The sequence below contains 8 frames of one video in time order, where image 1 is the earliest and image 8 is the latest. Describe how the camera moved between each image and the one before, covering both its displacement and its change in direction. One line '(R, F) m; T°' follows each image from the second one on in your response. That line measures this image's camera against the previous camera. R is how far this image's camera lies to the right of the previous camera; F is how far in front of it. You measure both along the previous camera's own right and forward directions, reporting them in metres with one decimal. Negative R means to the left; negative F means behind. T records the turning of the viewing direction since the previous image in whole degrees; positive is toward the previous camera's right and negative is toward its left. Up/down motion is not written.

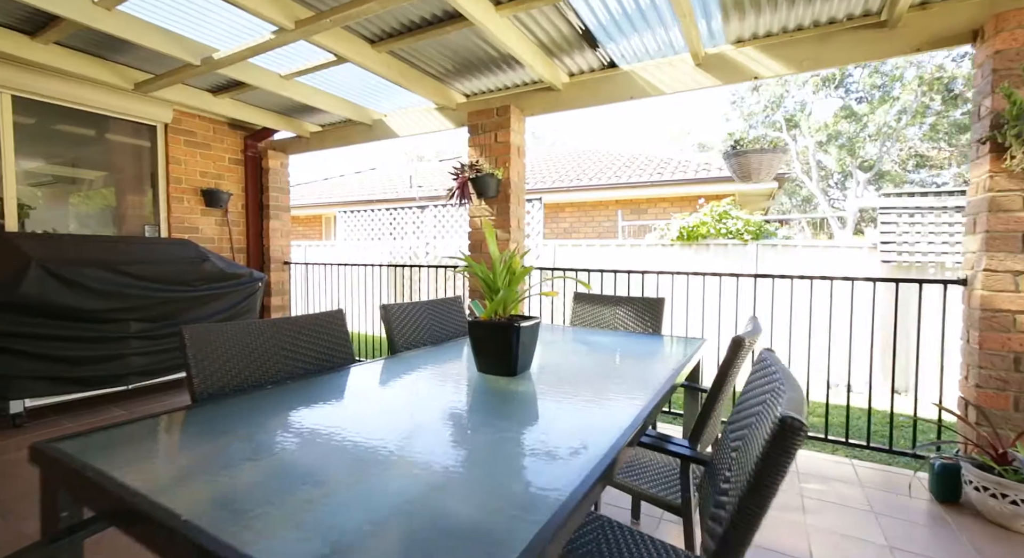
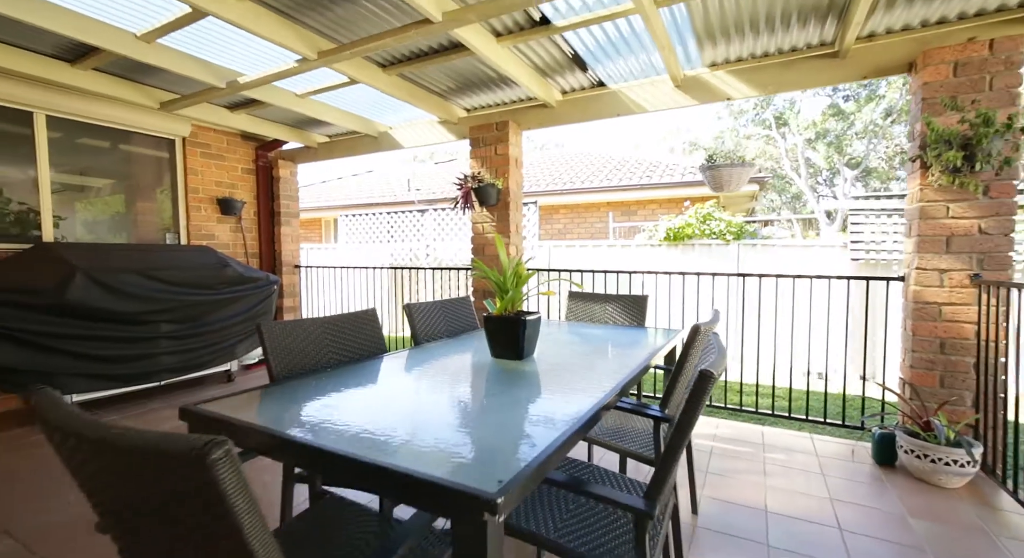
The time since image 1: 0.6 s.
(0.0, -0.3) m; +1°
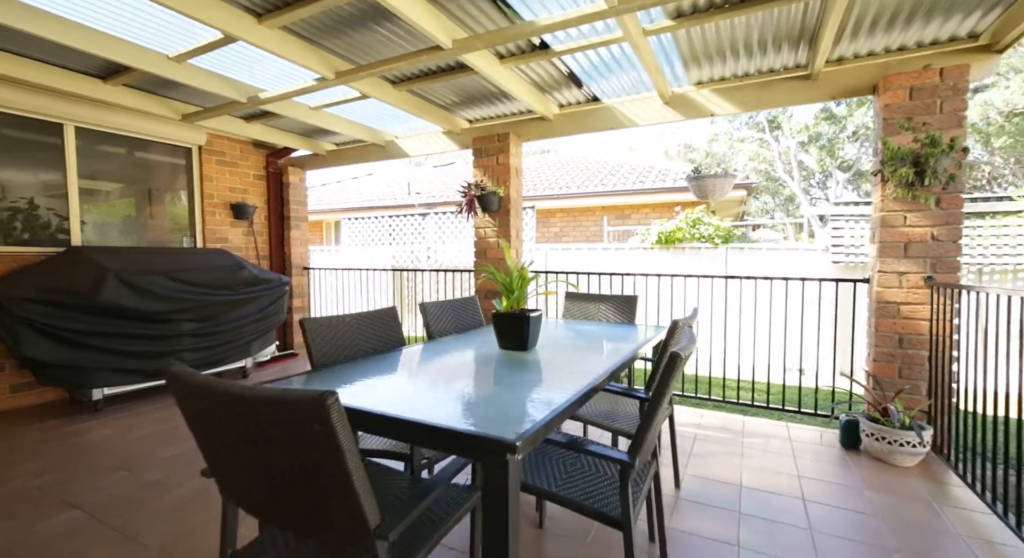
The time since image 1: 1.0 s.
(0.0, -0.3) m; 0°
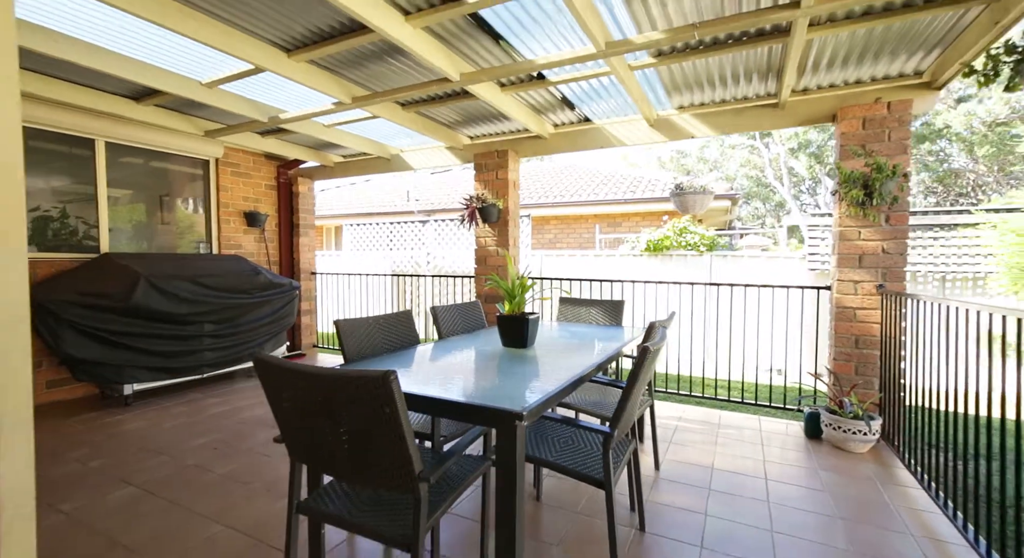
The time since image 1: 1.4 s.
(0.0, -0.3) m; +1°
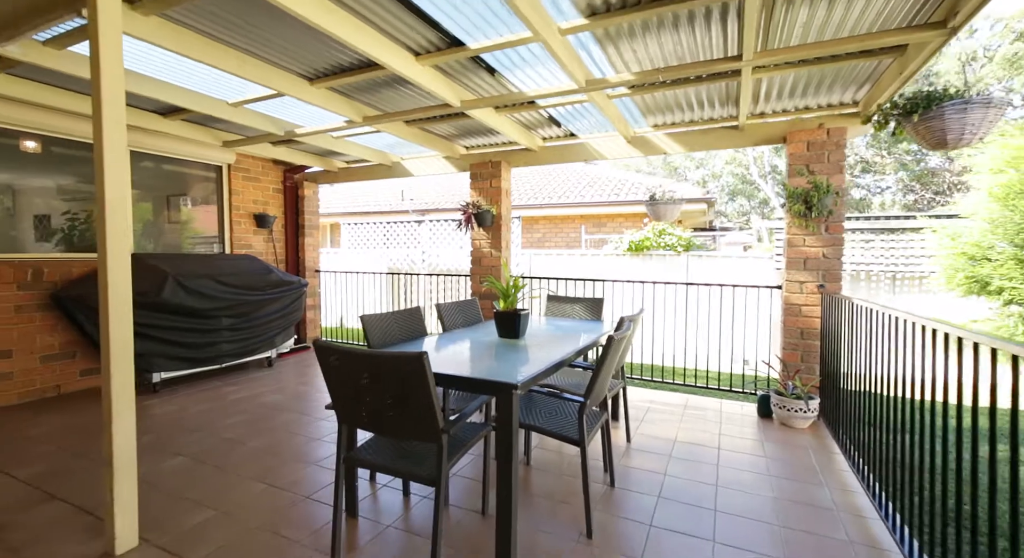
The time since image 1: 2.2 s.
(0.0, -0.4) m; +1°
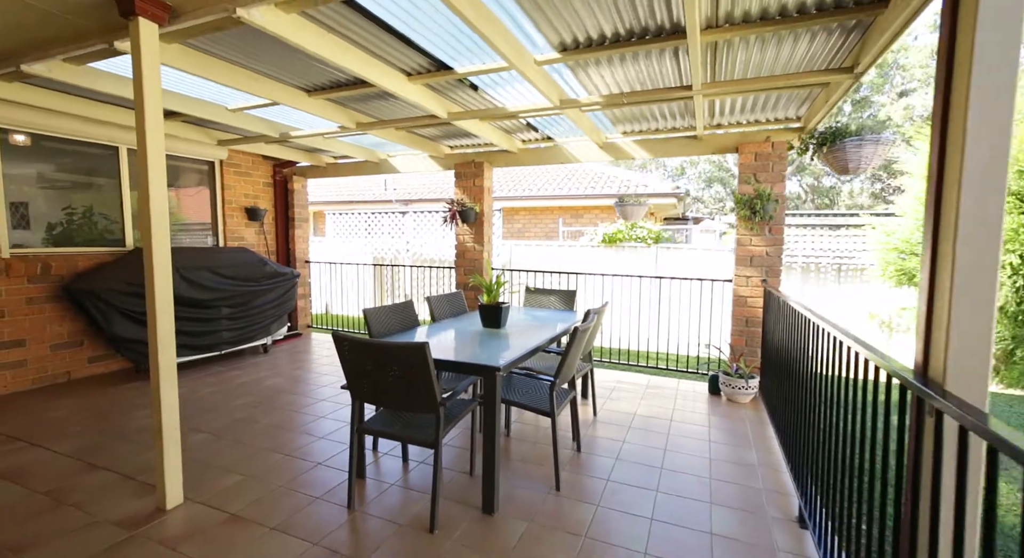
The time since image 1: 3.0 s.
(0.0, -0.4) m; +2°
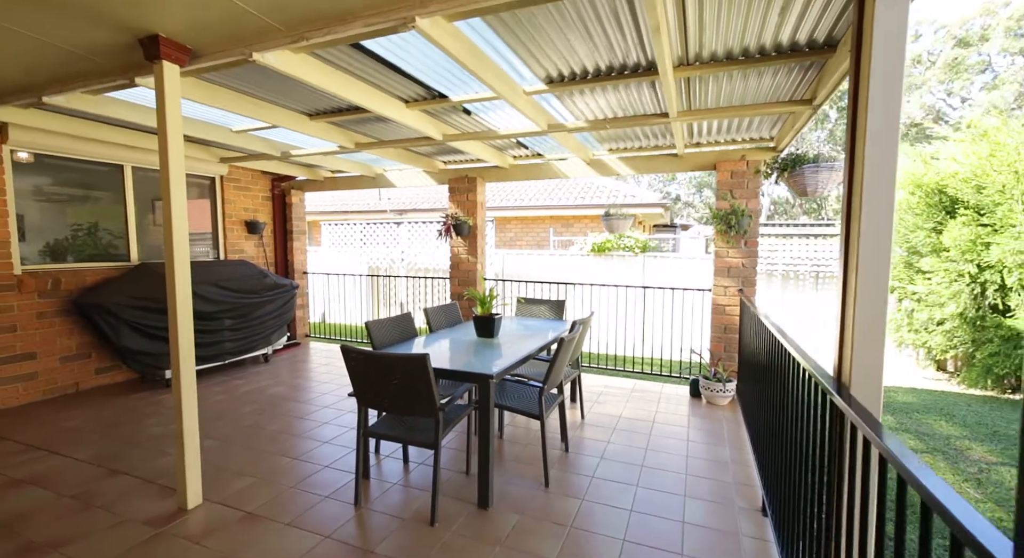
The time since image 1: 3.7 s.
(0.0, -0.2) m; +1°
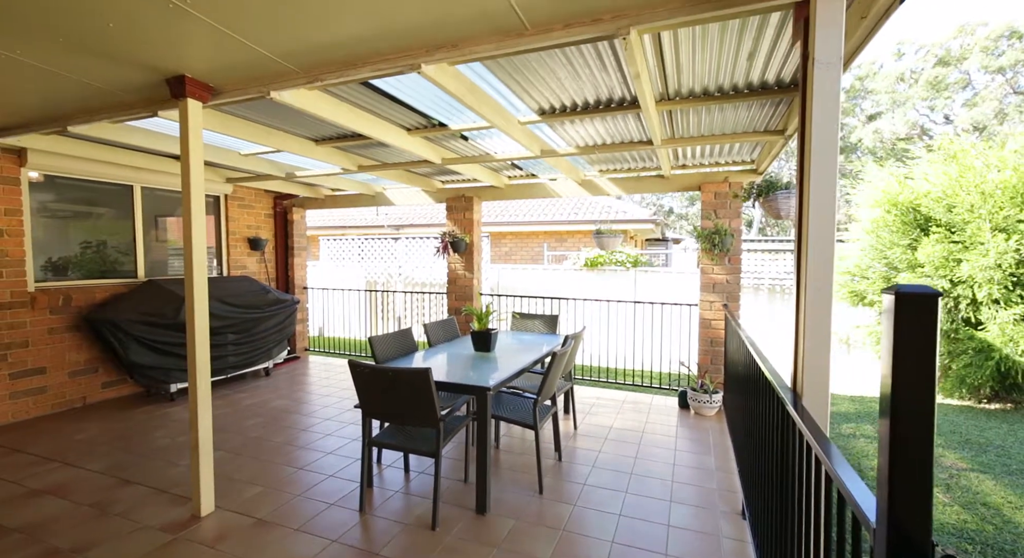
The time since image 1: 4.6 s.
(0.0, -0.2) m; +1°
